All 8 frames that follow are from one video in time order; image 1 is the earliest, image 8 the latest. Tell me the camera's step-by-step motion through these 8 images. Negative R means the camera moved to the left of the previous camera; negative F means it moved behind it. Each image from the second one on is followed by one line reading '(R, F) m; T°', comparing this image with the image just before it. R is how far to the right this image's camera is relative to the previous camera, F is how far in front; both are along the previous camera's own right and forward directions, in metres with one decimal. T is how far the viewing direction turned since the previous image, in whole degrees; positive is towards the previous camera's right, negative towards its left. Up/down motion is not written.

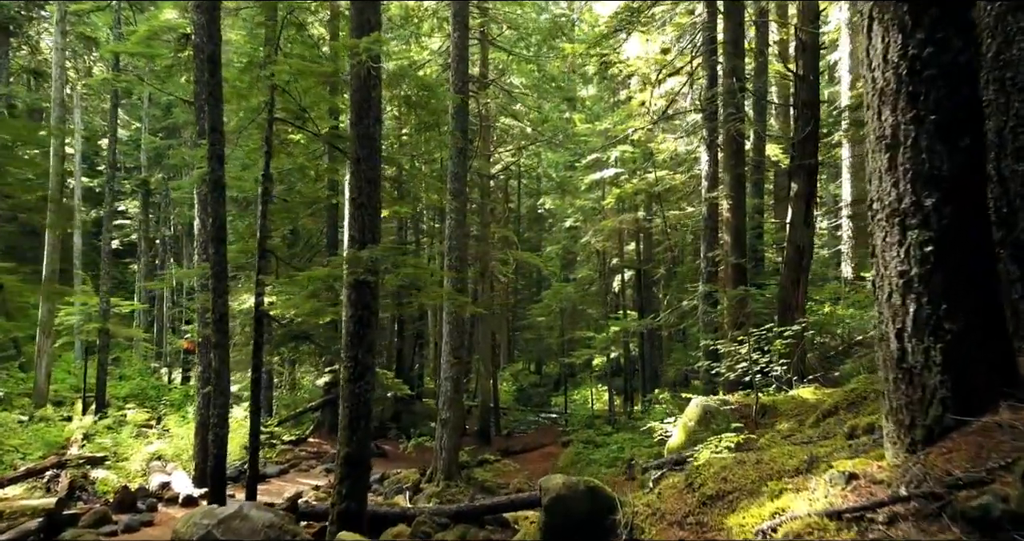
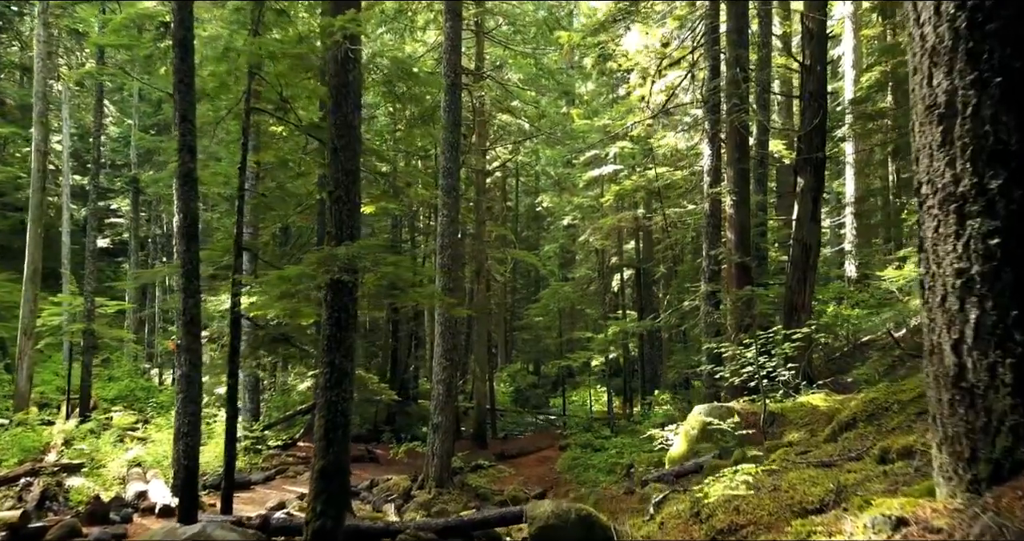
(+0.1, +0.5) m; 0°
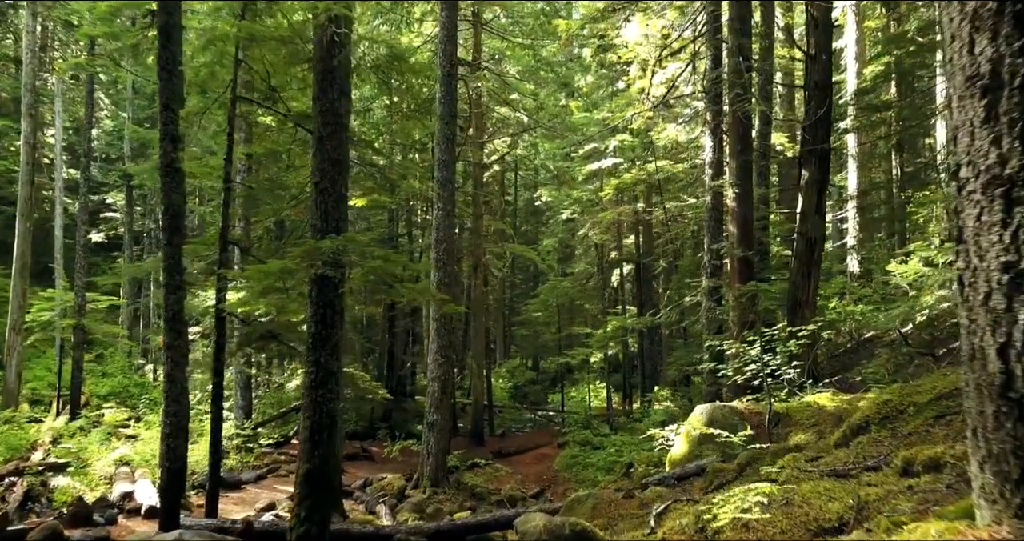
(0.0, +0.3) m; 0°
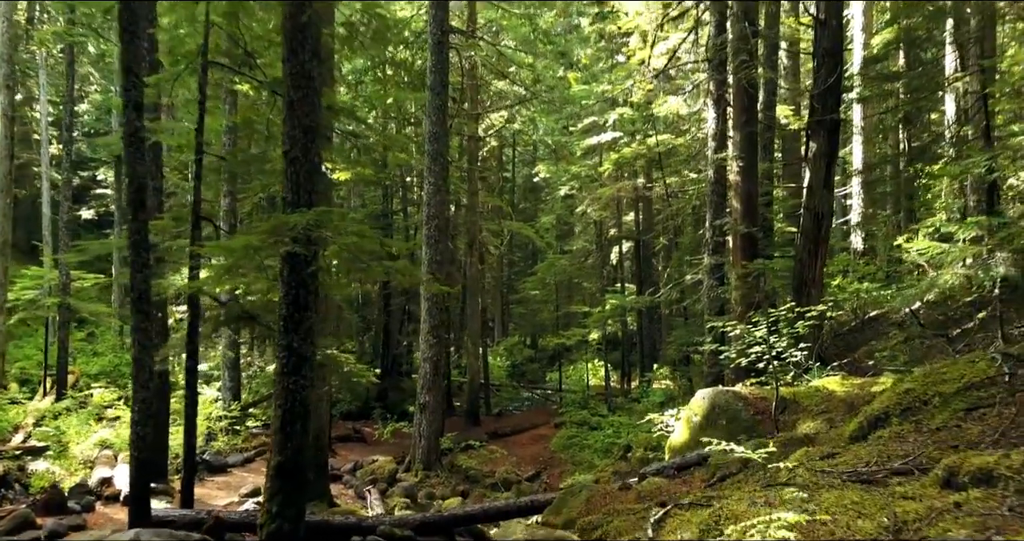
(+0.1, +0.5) m; 0°
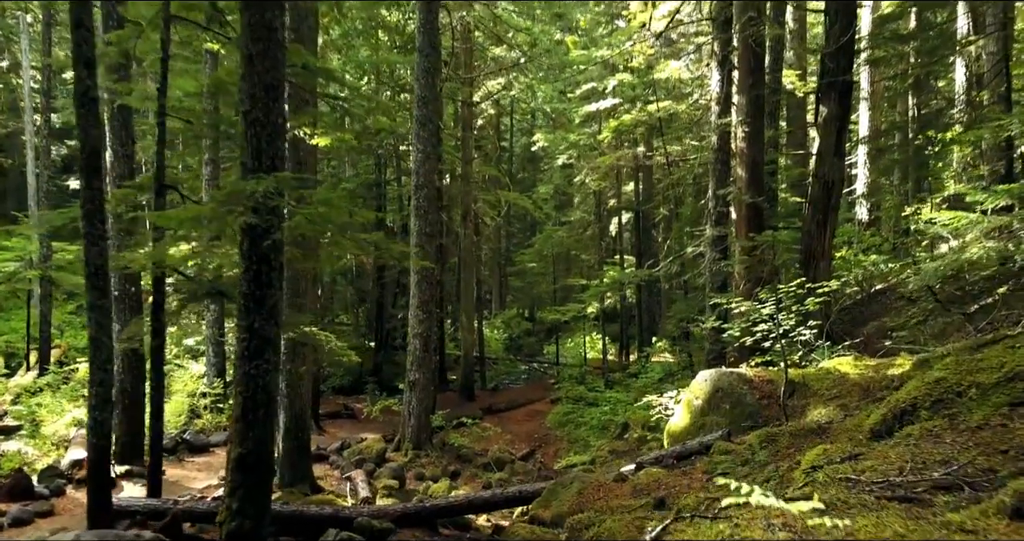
(+0.1, +0.5) m; 0°
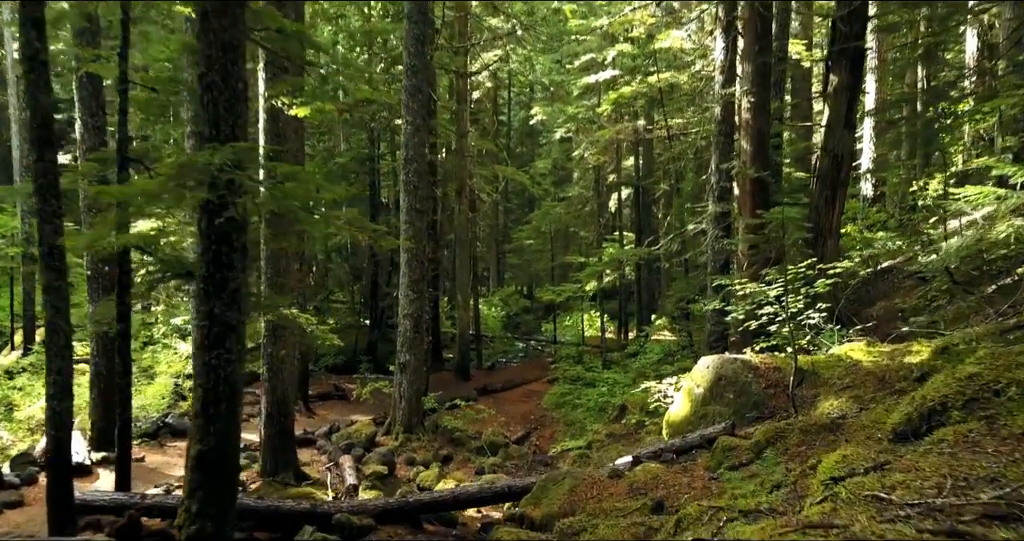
(+0.1, +0.5) m; 0°
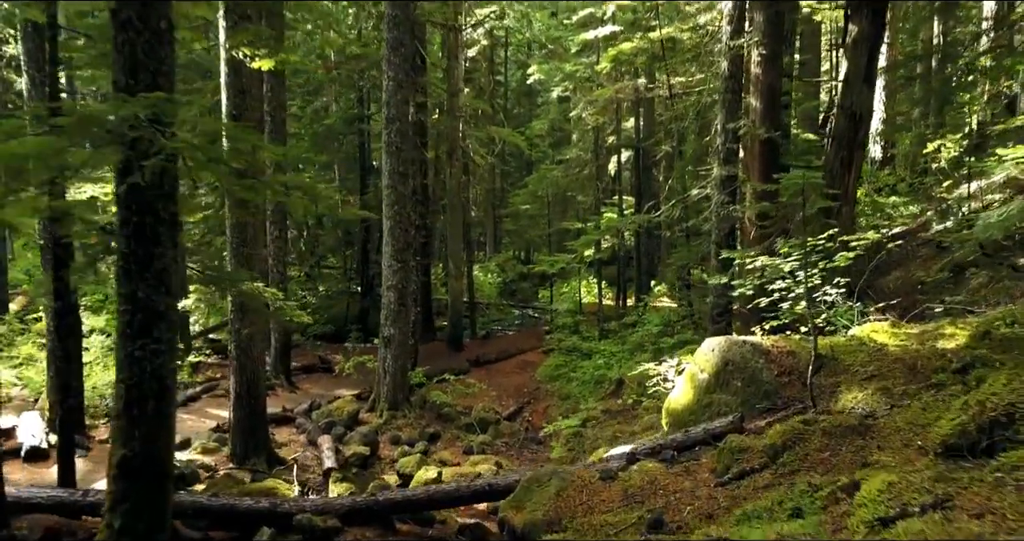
(+0.1, +0.7) m; 0°
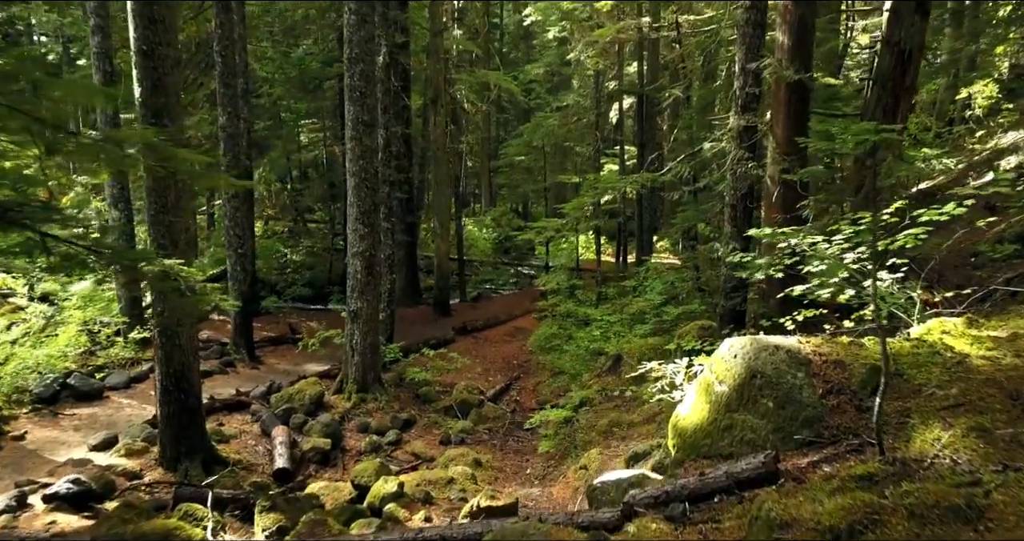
(+0.2, +1.3) m; 0°
